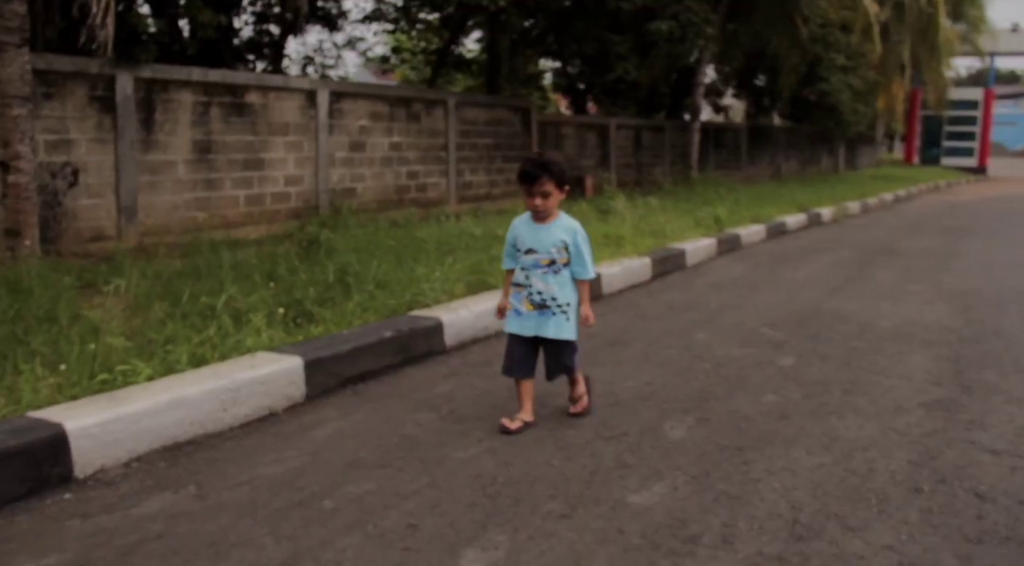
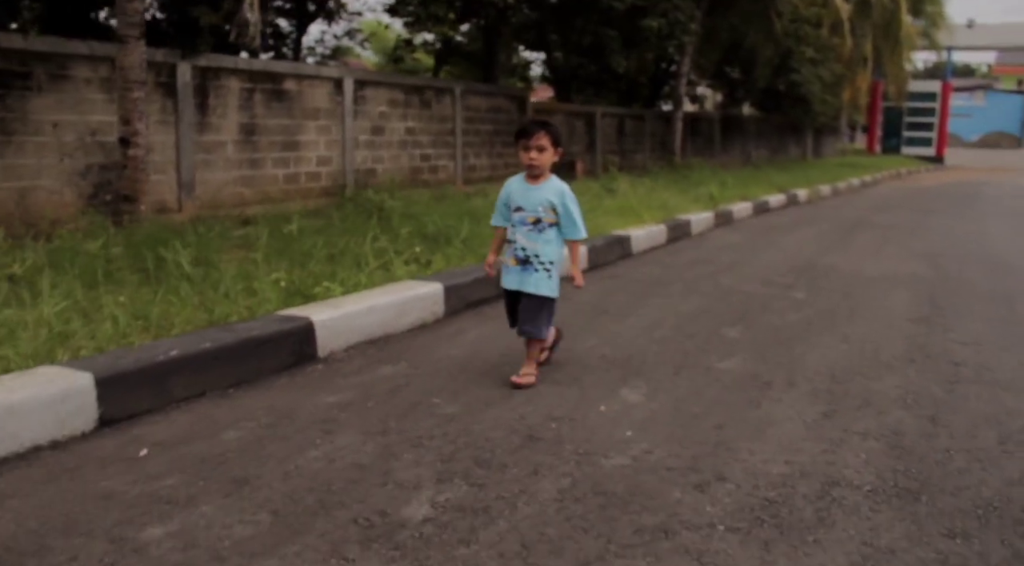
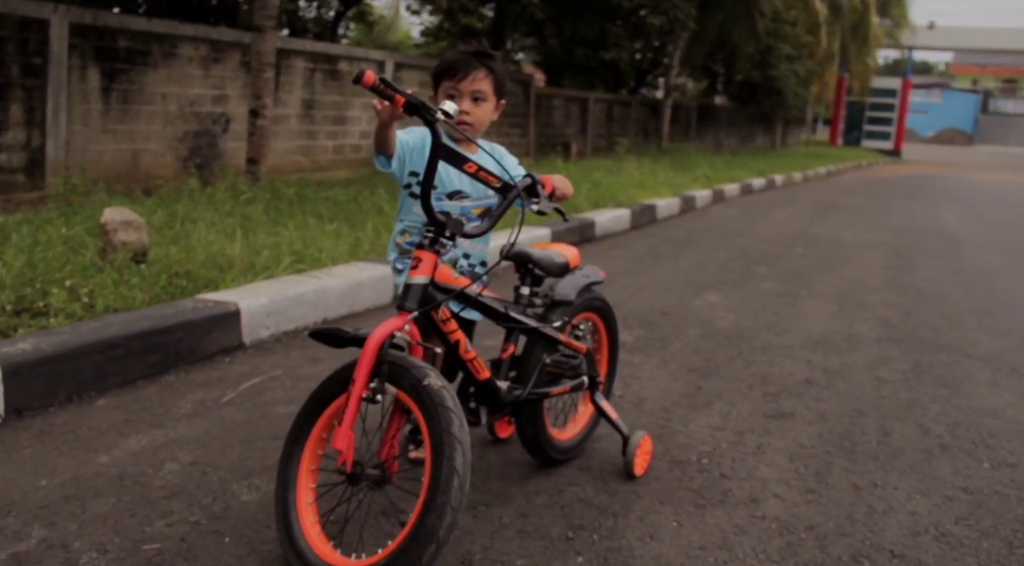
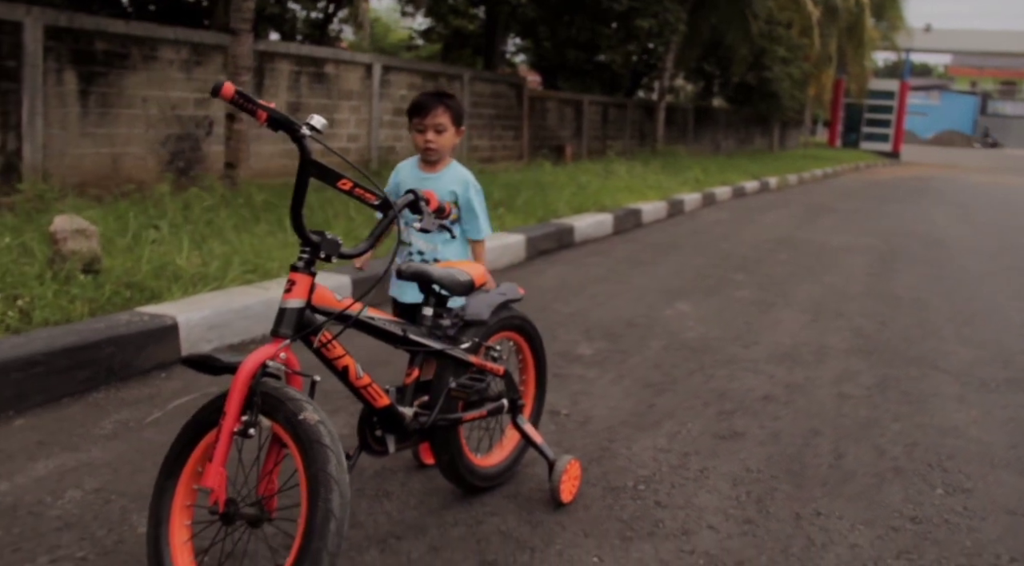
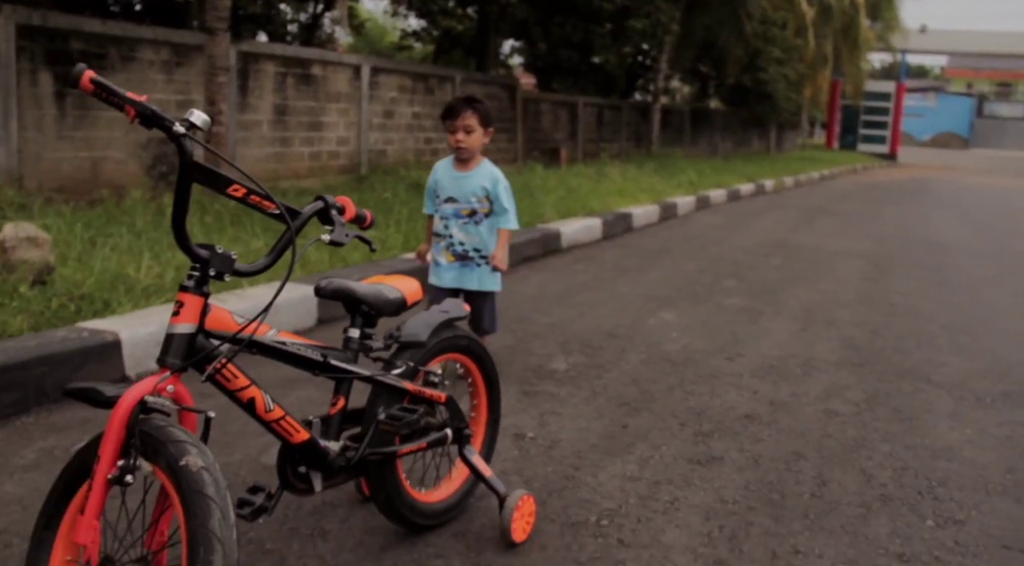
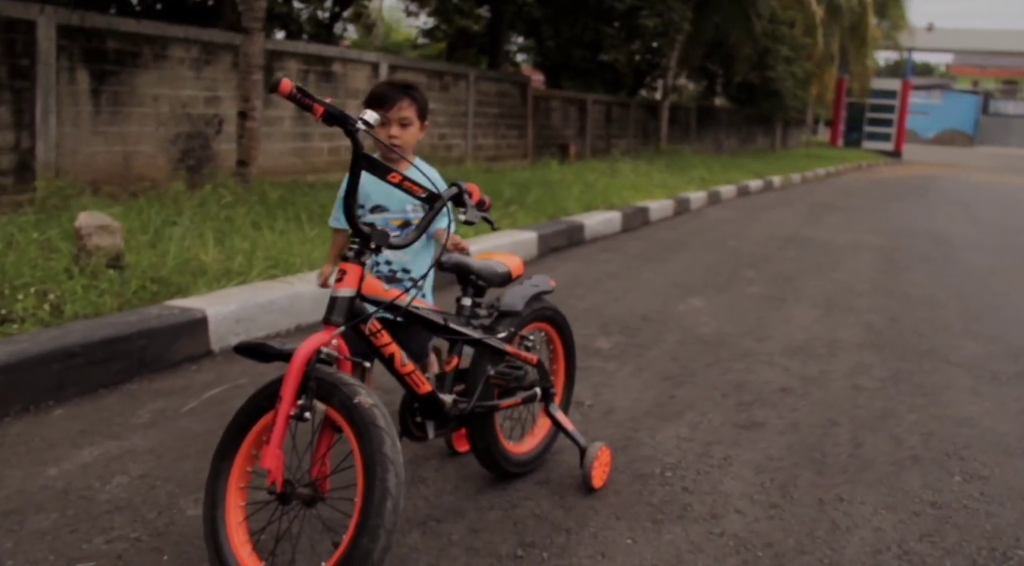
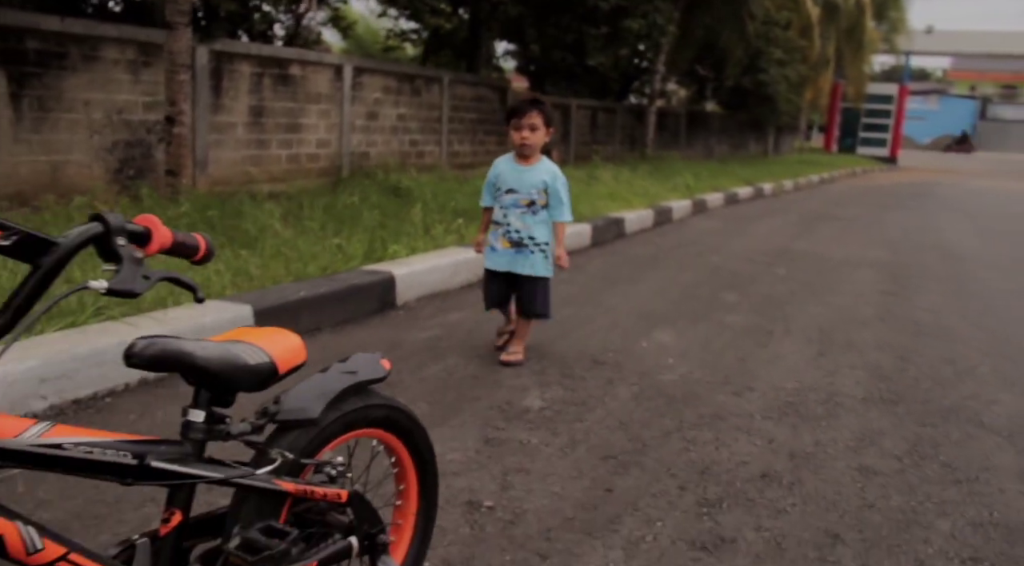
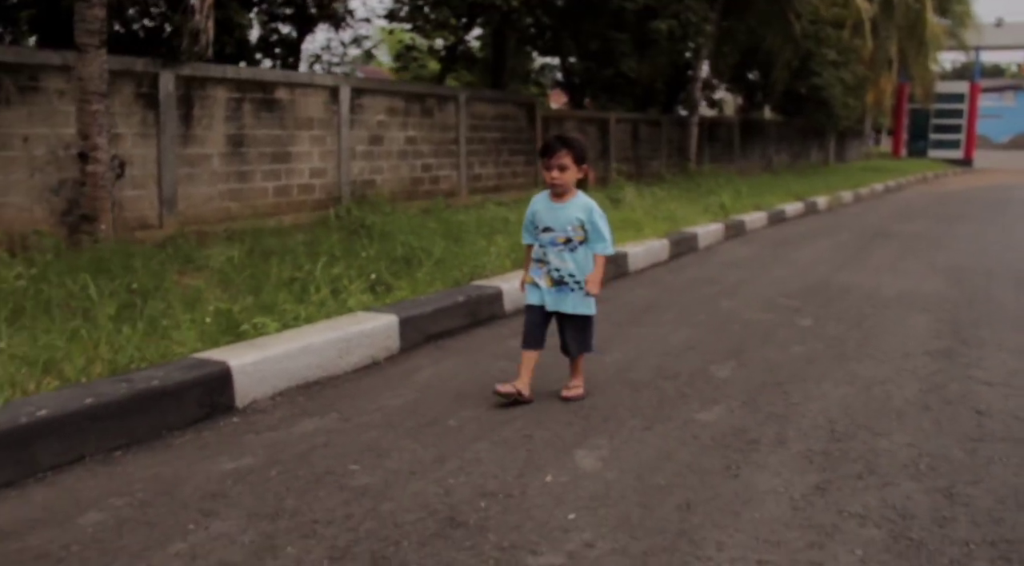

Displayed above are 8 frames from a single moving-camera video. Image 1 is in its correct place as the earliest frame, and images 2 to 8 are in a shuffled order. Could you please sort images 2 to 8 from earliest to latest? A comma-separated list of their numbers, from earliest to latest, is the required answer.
8, 2, 7, 5, 4, 6, 3
